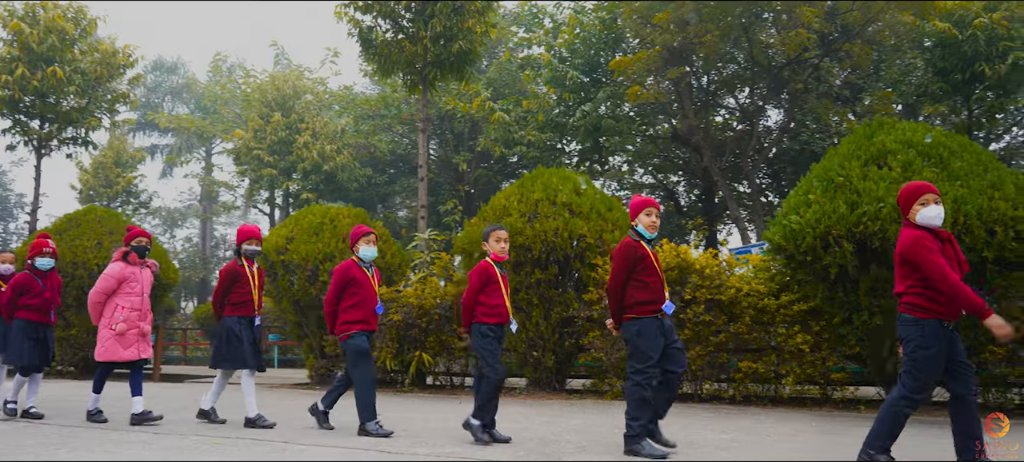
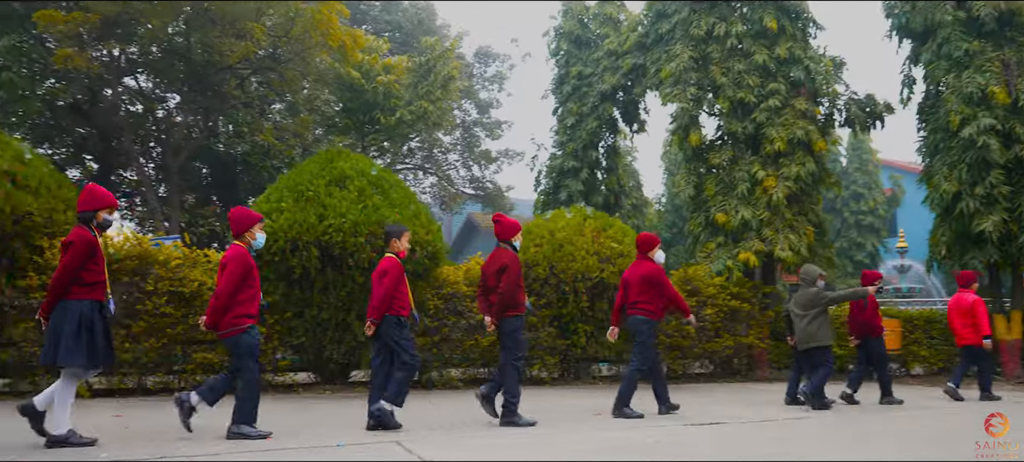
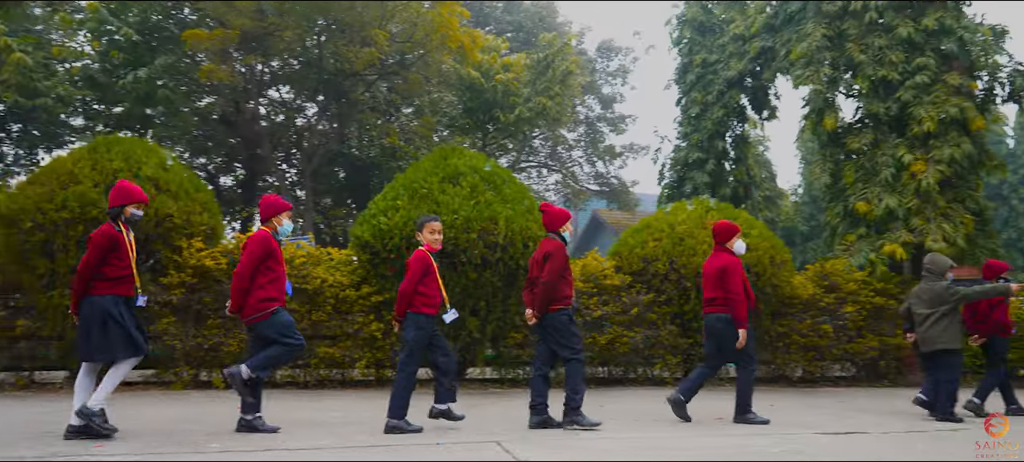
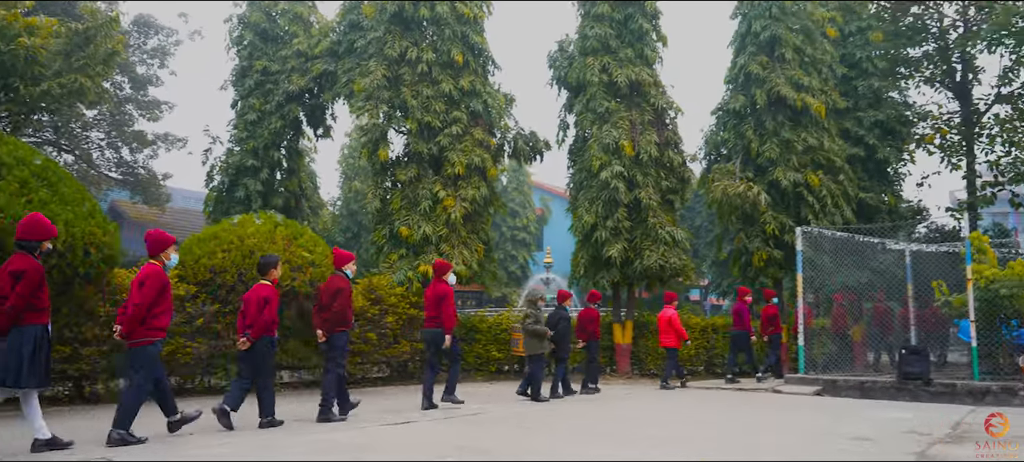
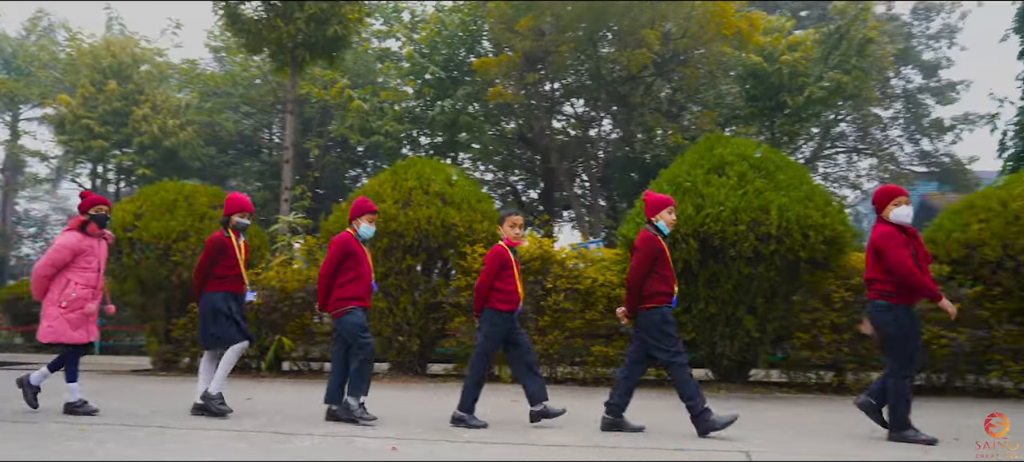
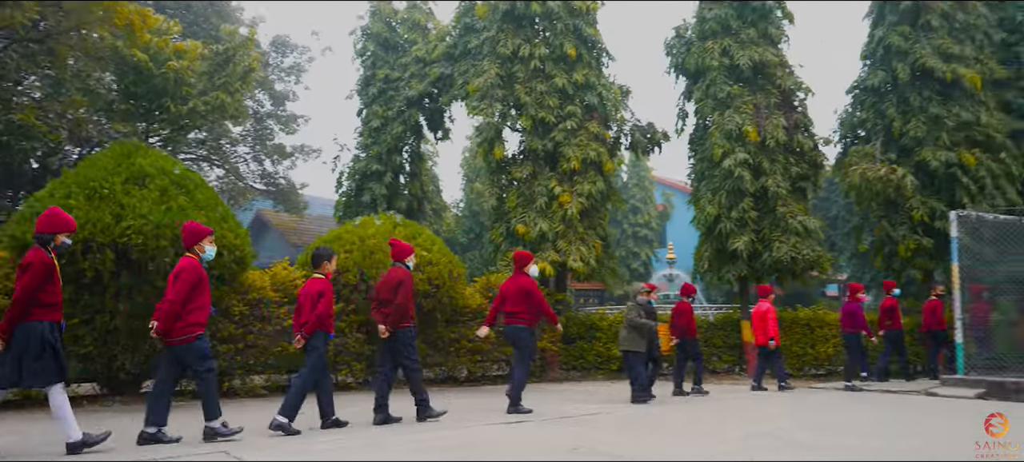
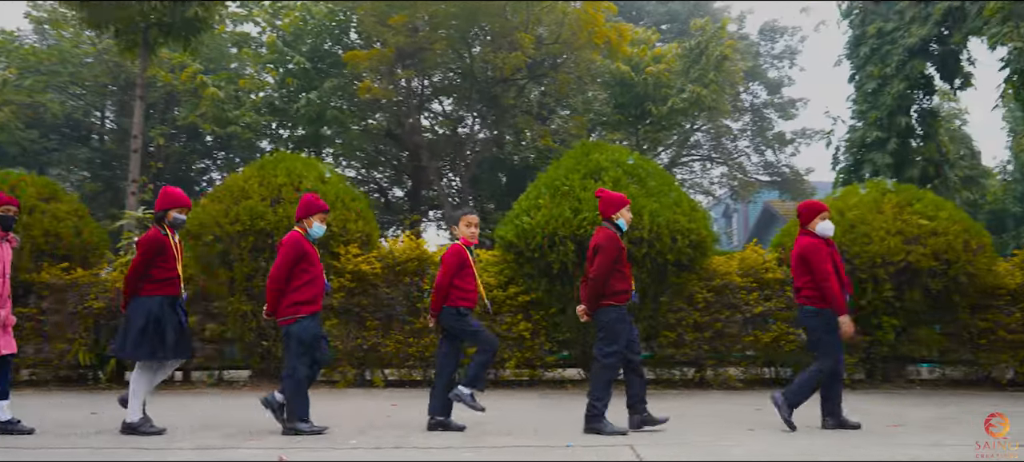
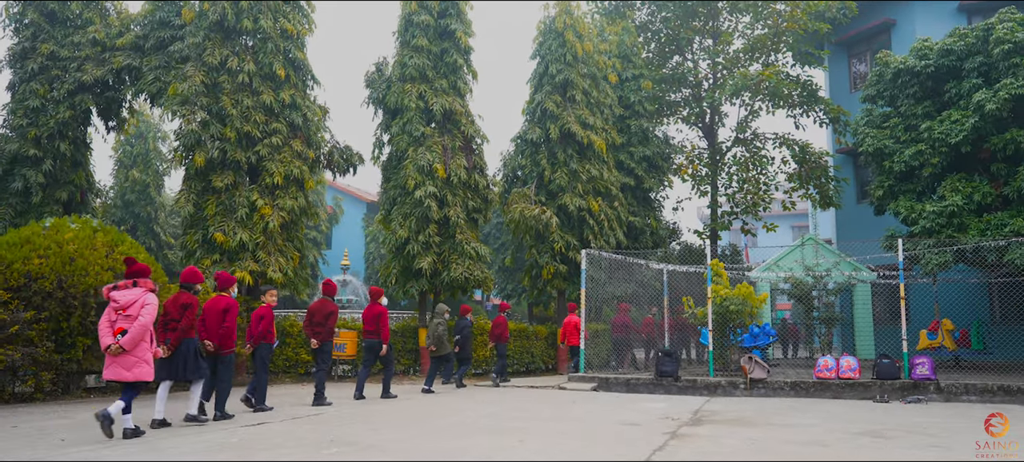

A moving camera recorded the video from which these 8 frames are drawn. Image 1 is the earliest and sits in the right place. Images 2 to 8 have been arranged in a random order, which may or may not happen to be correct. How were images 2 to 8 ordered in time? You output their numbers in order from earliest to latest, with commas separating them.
5, 7, 3, 2, 6, 4, 8
